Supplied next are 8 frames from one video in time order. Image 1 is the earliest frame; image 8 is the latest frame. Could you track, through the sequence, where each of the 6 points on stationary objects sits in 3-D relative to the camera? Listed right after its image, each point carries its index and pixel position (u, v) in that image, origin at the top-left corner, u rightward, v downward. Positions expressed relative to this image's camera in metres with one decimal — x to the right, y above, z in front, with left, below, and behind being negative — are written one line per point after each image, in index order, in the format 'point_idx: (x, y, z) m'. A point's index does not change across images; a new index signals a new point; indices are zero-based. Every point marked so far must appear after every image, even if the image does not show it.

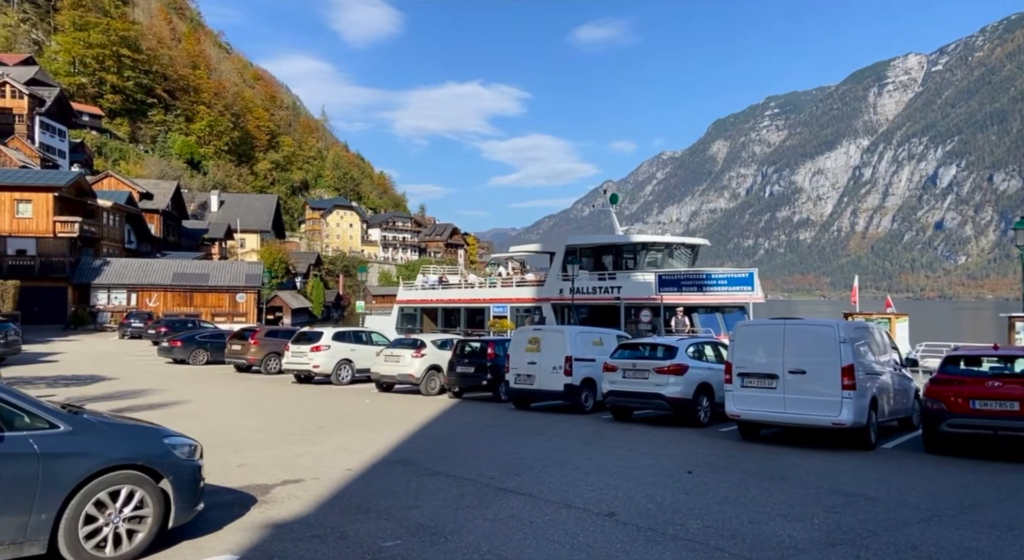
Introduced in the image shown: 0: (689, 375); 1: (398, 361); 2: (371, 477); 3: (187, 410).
0: (+3.0, -1.6, +12.3) m
1: (-2.8, -2.0, +17.5) m
2: (-1.4, -2.0, +7.3) m
3: (-6.4, -2.6, +14.0) m
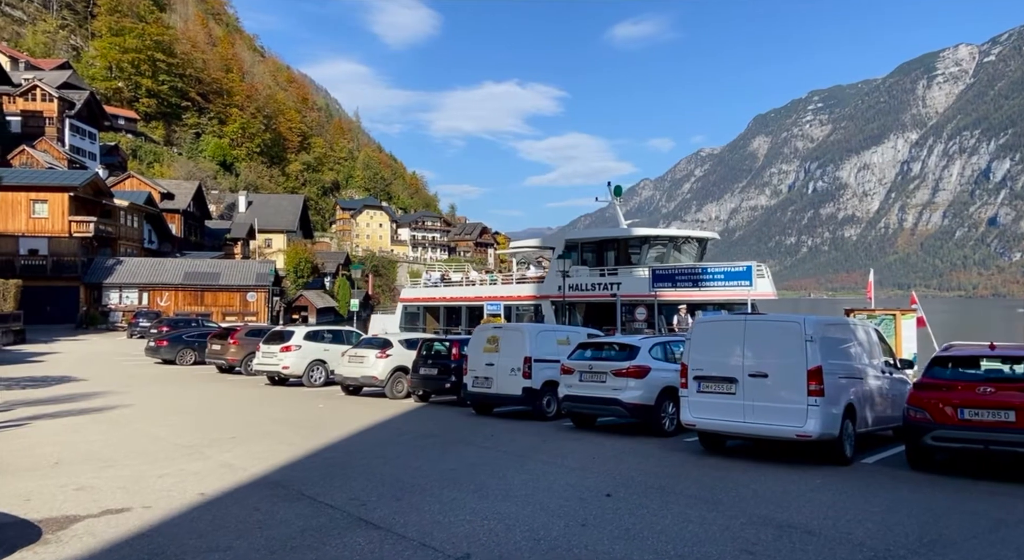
0: (+2.1, -1.5, +11.0) m
1: (-3.5, -1.9, +16.5) m
2: (-2.5, -1.9, +6.2) m
3: (-7.2, -2.5, +13.1) m
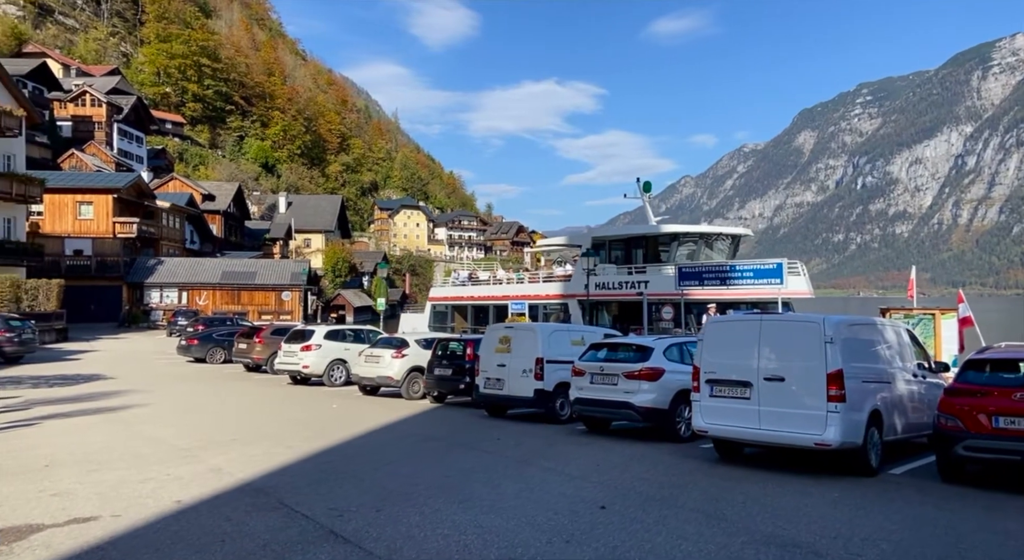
0: (+2.2, -1.5, +10.5) m
1: (-3.1, -1.9, +16.3) m
2: (-2.6, -1.9, +6.0) m
3: (-6.9, -2.5, +13.1) m
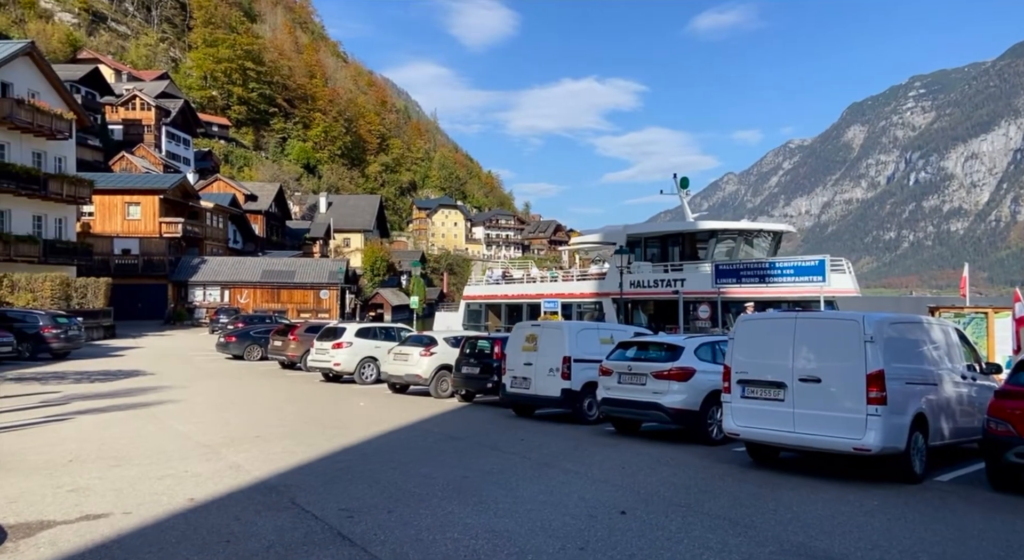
0: (+2.6, -1.4, +10.2) m
1: (-2.4, -1.8, +16.2) m
2: (-2.5, -1.9, +5.9) m
3: (-6.4, -2.4, +13.2) m
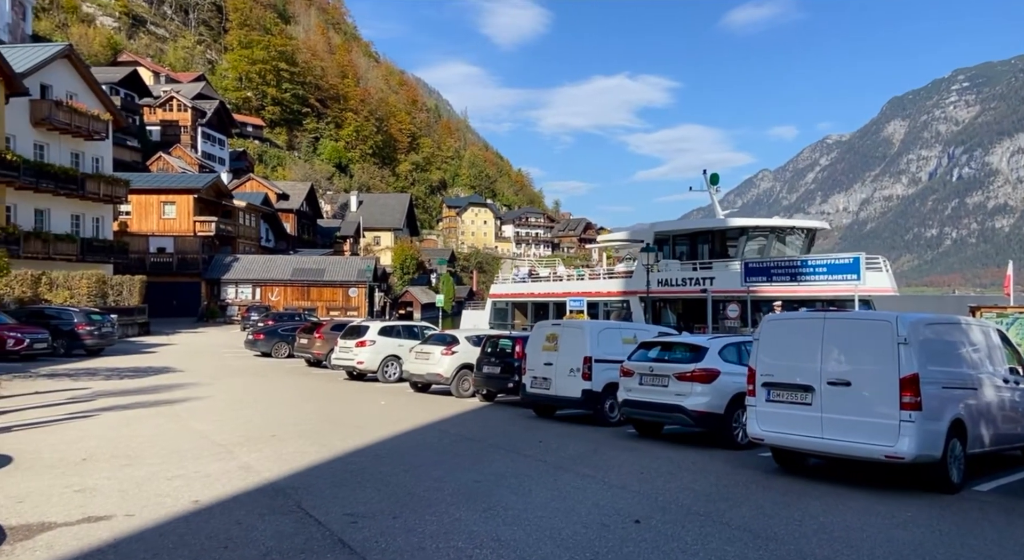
0: (+2.8, -1.4, +9.8) m
1: (-1.9, -1.8, +16.1) m
2: (-2.4, -1.9, +5.8) m
3: (-6.0, -2.4, +13.2) m
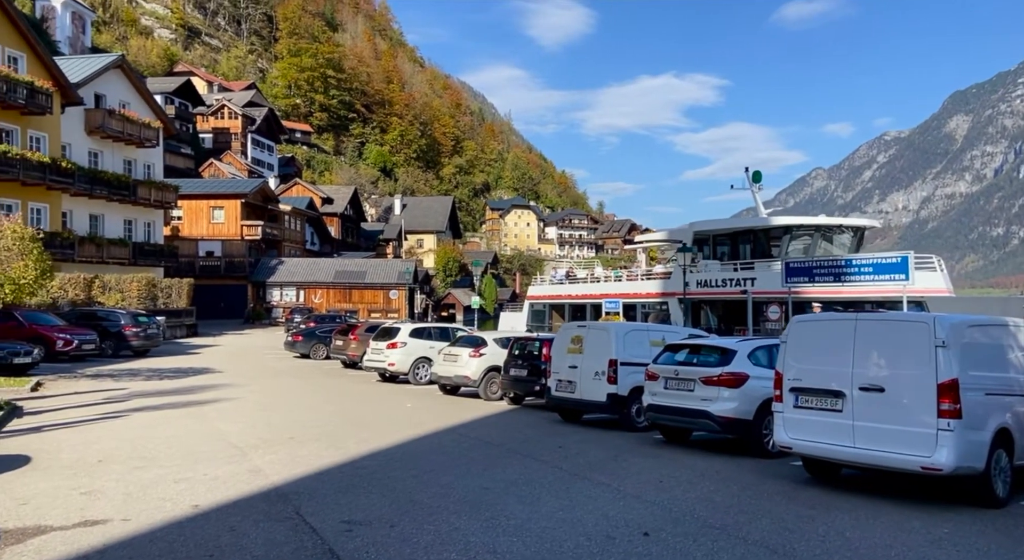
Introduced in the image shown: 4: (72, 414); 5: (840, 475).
0: (+3.1, -1.4, +9.4) m
1: (-1.2, -1.8, +15.9) m
2: (-2.4, -1.9, +5.7) m
3: (-5.6, -2.4, +13.3) m
4: (-8.0, -2.4, +13.1) m
5: (+3.8, -2.3, +8.3) m
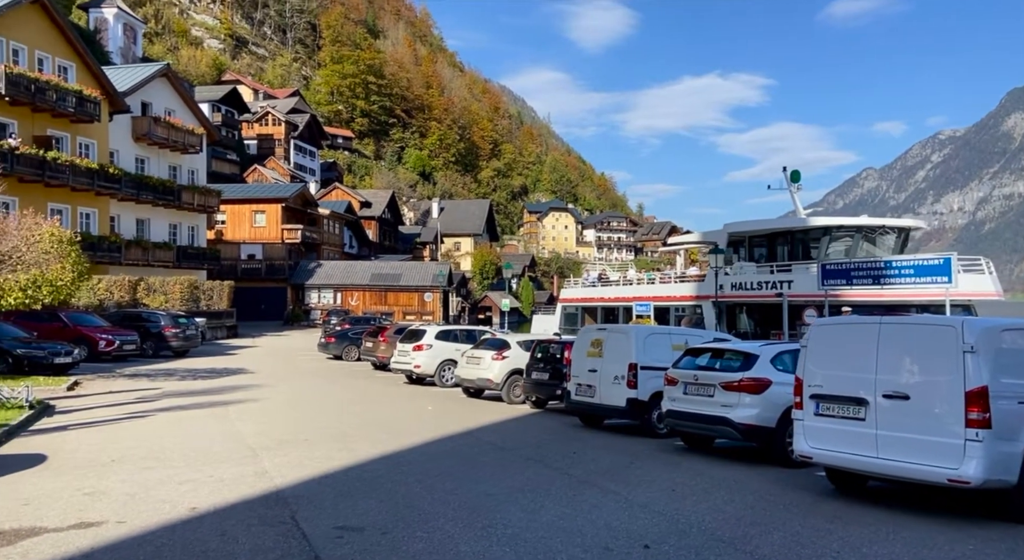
0: (+3.2, -1.4, +9.1) m
1: (-0.7, -1.8, +15.8) m
2: (-2.4, -1.9, +5.6) m
3: (-5.2, -2.5, +13.4) m
4: (-7.6, -2.5, +13.3) m
5: (+3.9, -2.3, +8.0) m
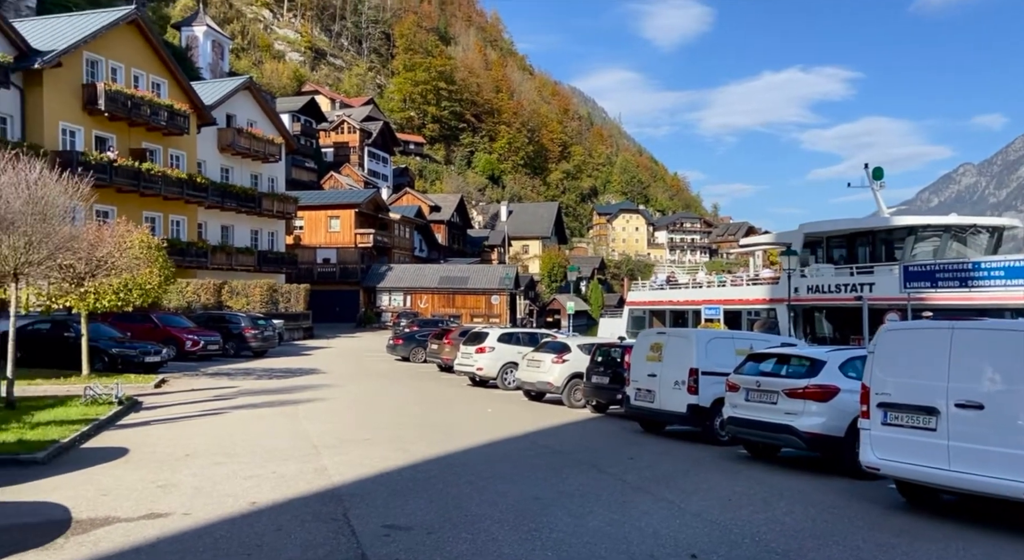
0: (+3.9, -1.5, +8.7) m
1: (+0.6, -1.9, +15.8) m
2: (-2.1, -1.9, +5.8) m
3: (-4.0, -2.5, +13.9) m
4: (-6.4, -2.5, +14.0) m
5: (+4.5, -2.3, +7.5) m
